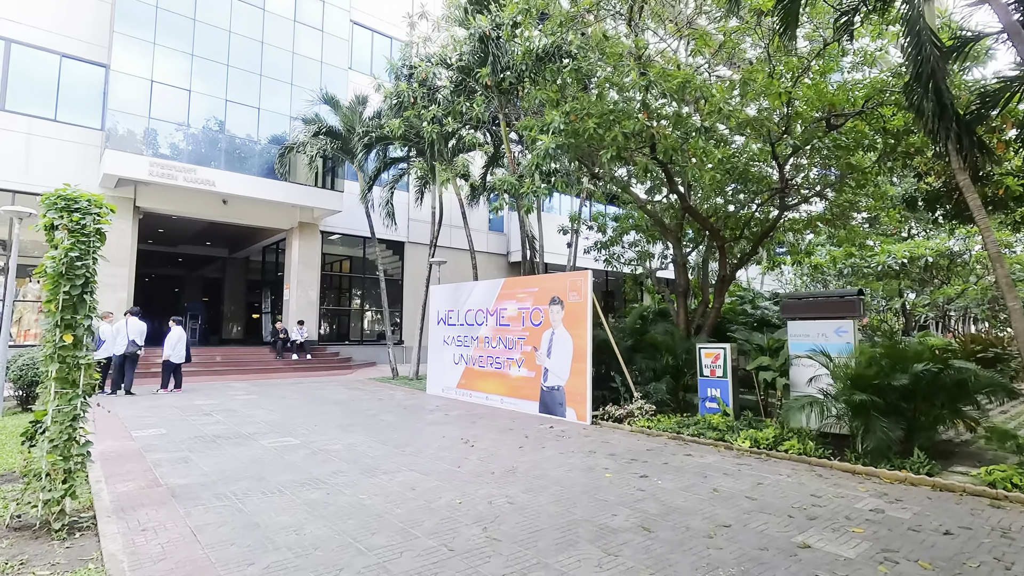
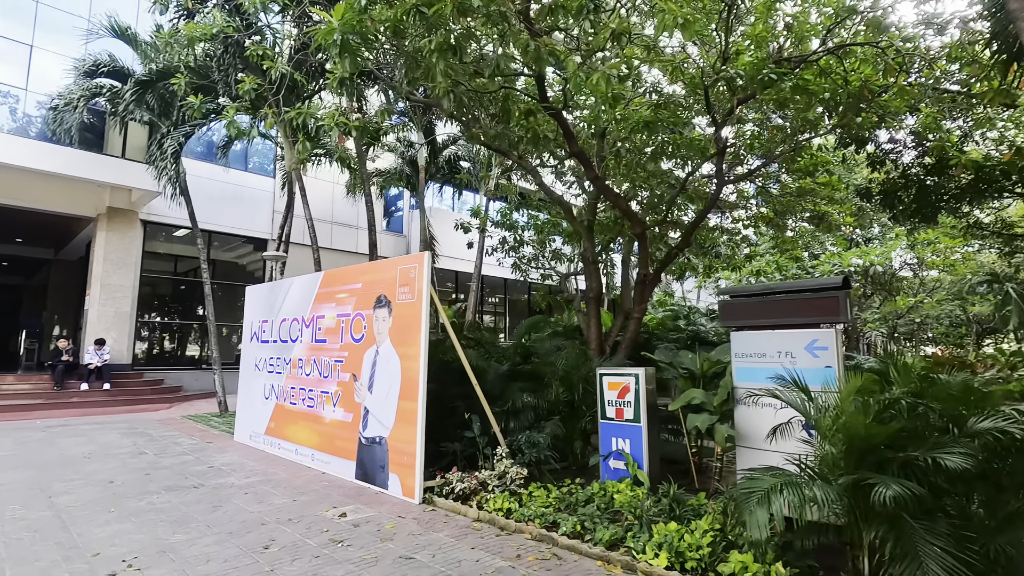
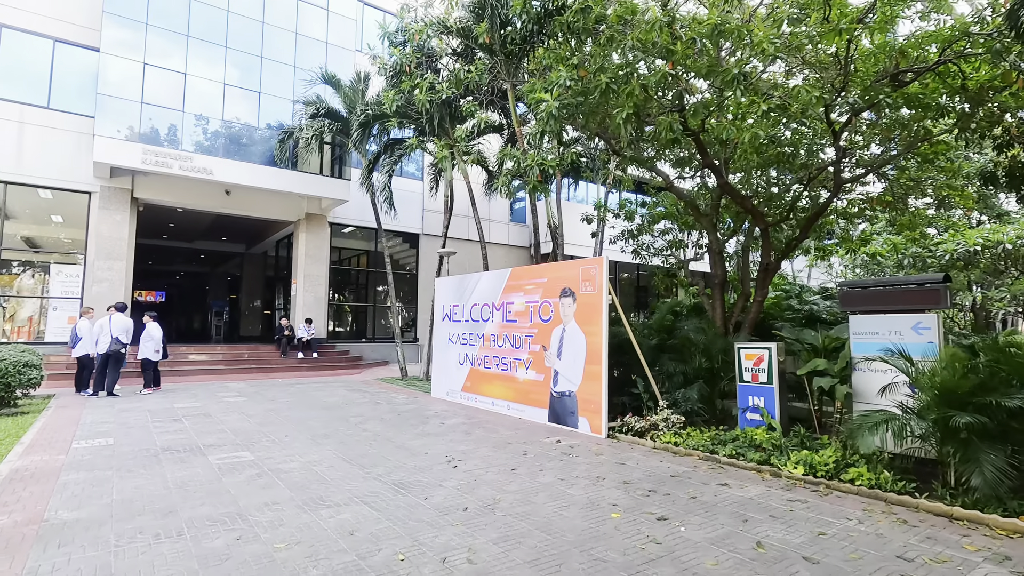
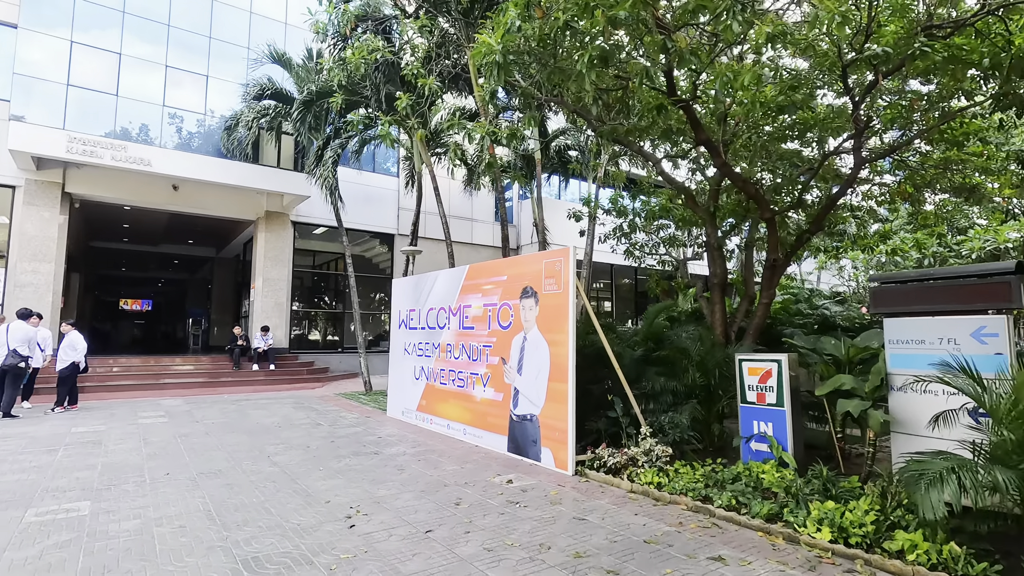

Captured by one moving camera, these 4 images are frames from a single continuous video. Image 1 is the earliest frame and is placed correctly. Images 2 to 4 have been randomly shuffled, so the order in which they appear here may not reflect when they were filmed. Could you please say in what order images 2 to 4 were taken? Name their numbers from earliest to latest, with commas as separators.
3, 4, 2
